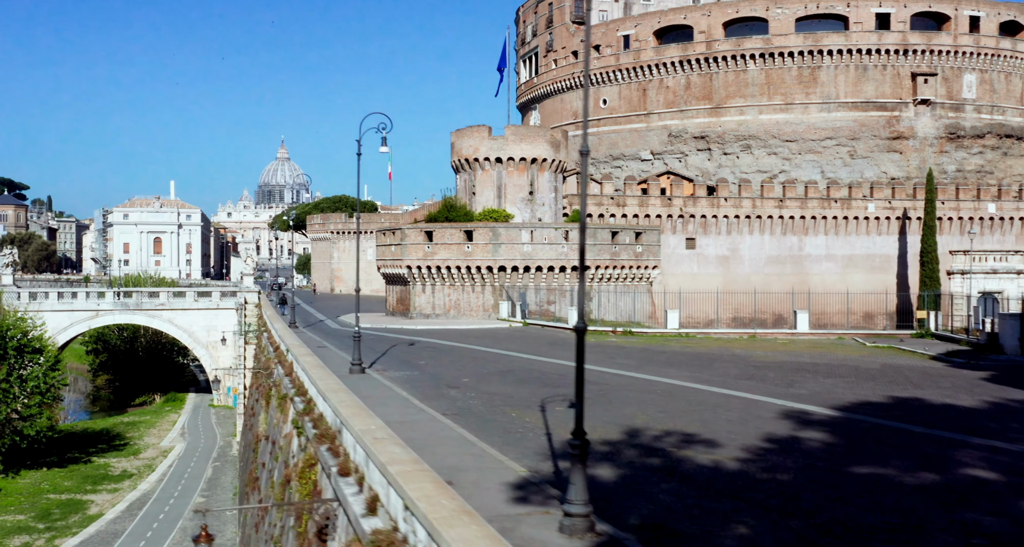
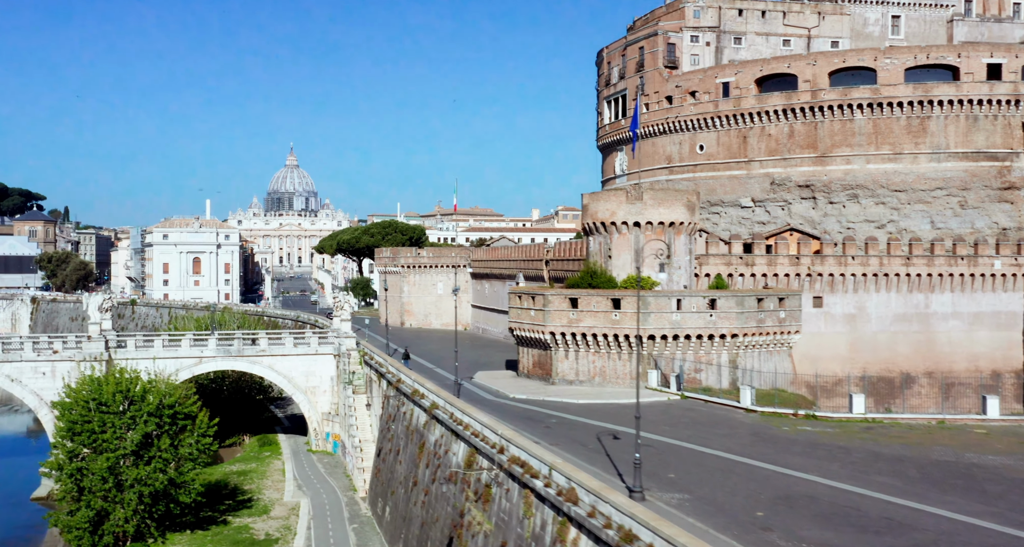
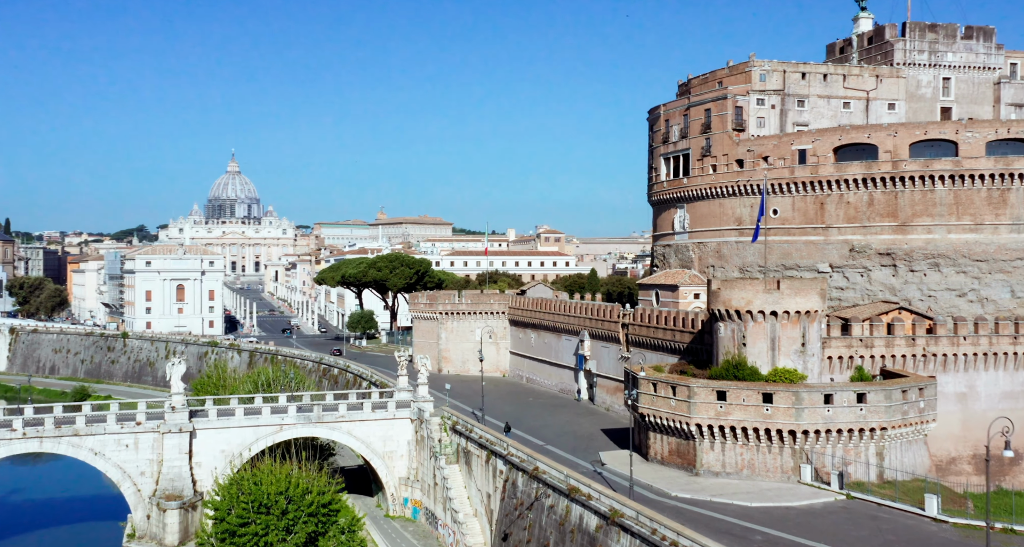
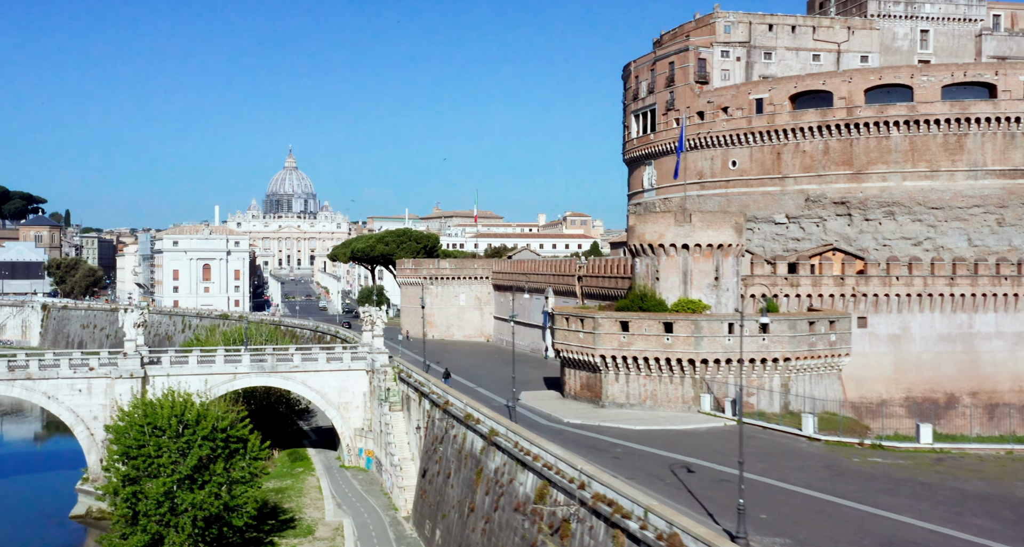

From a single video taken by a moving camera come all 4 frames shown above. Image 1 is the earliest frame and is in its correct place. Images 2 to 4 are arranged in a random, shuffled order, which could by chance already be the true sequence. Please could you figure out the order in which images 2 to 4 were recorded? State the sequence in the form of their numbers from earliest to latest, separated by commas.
2, 4, 3
